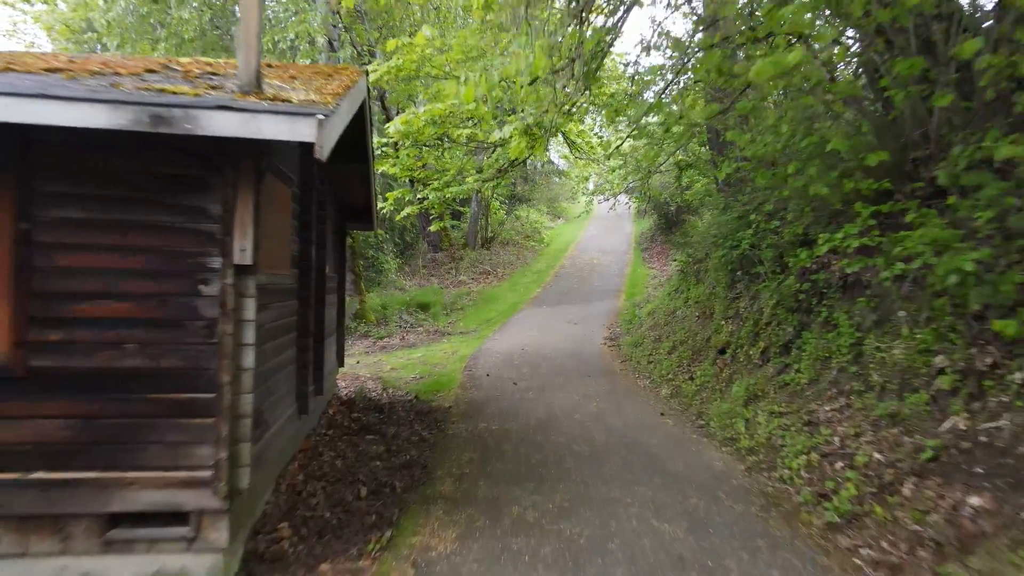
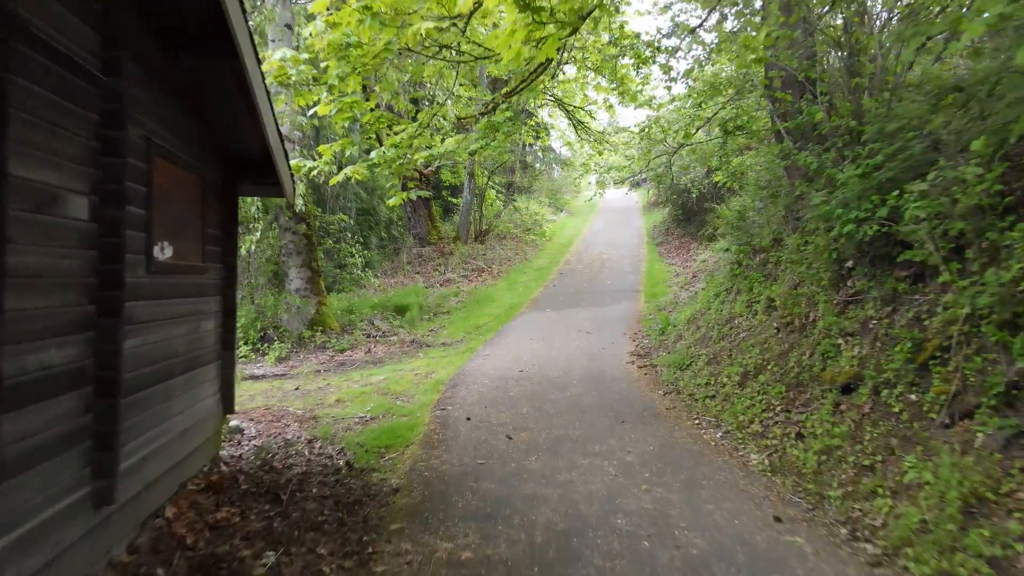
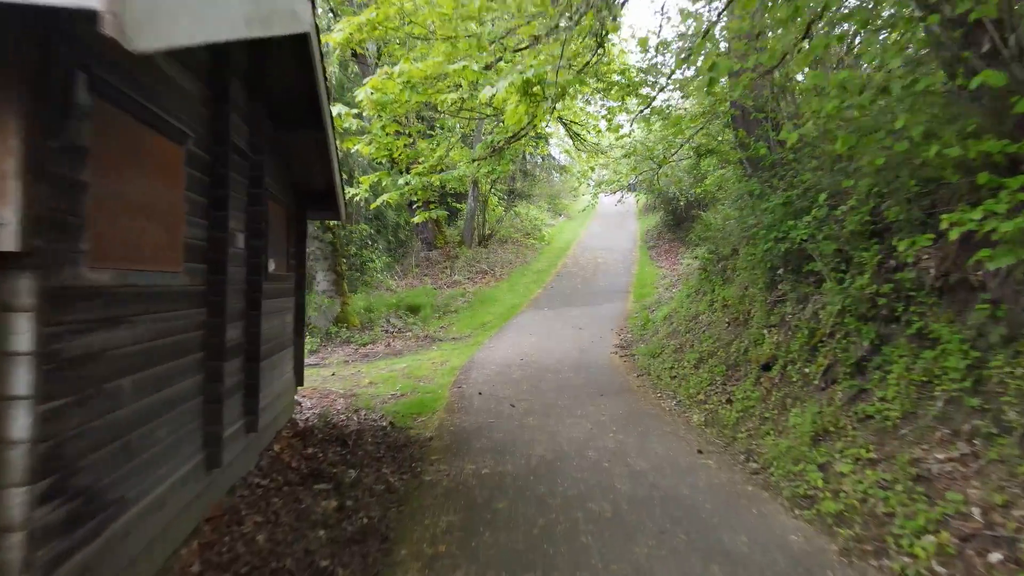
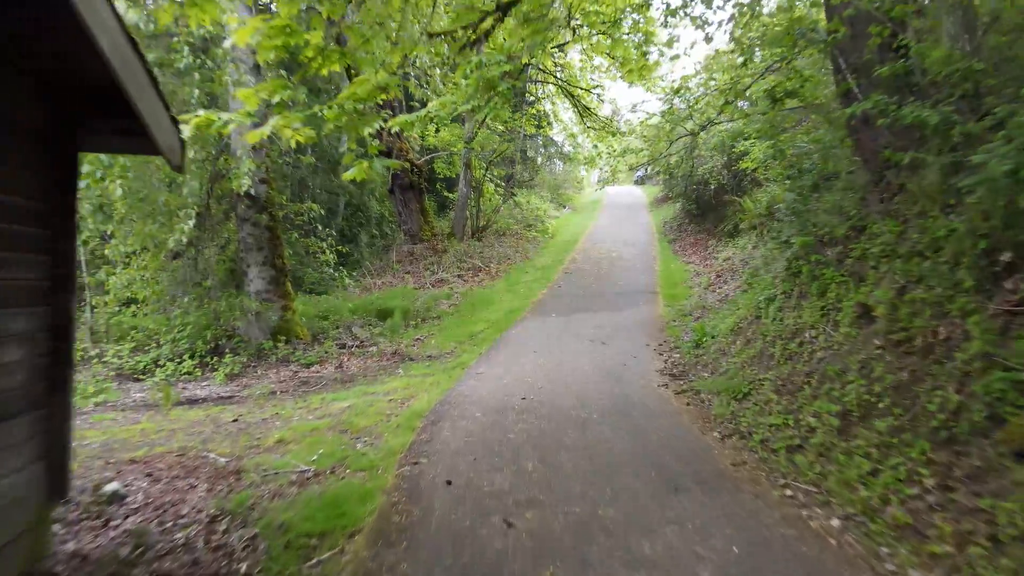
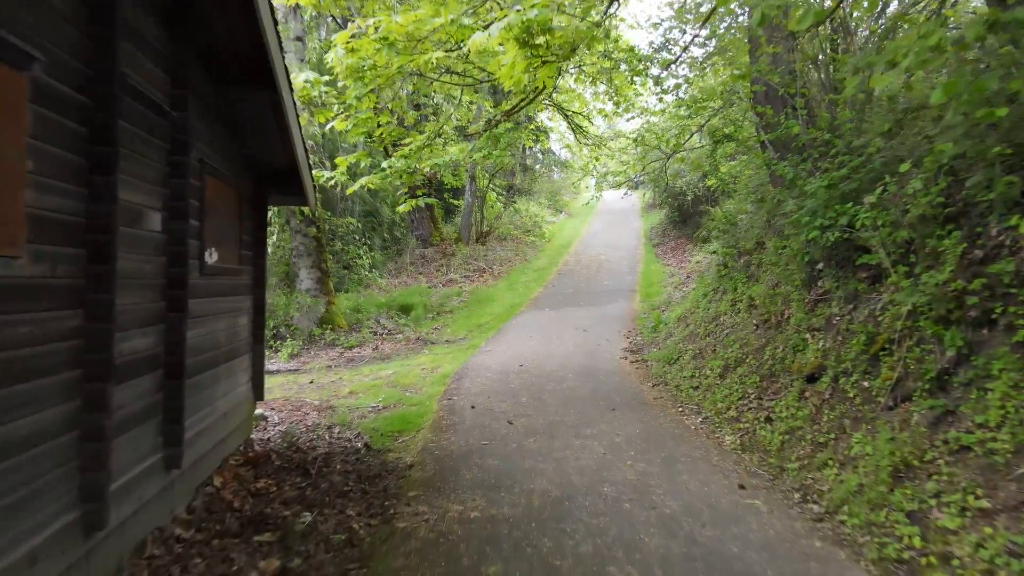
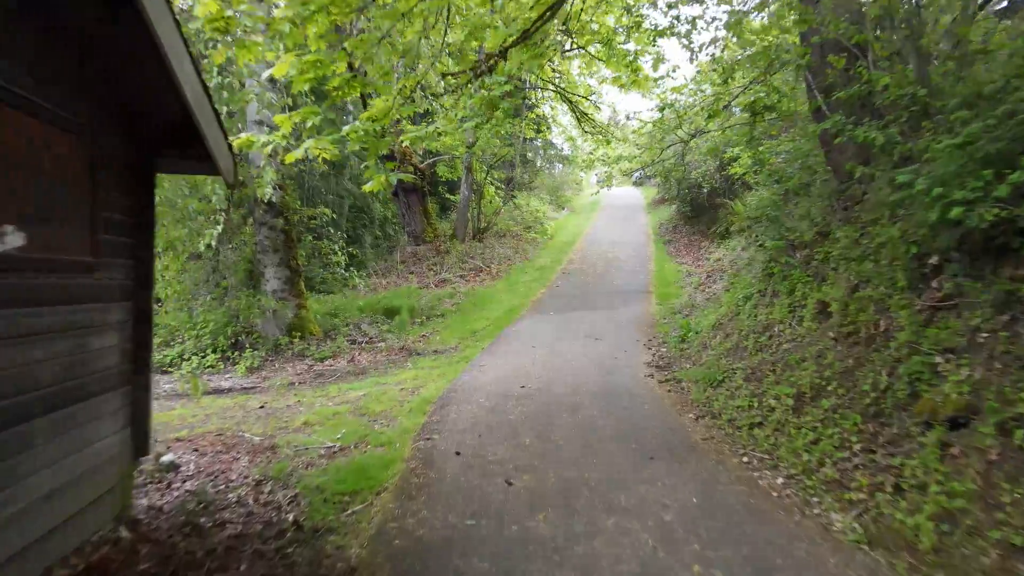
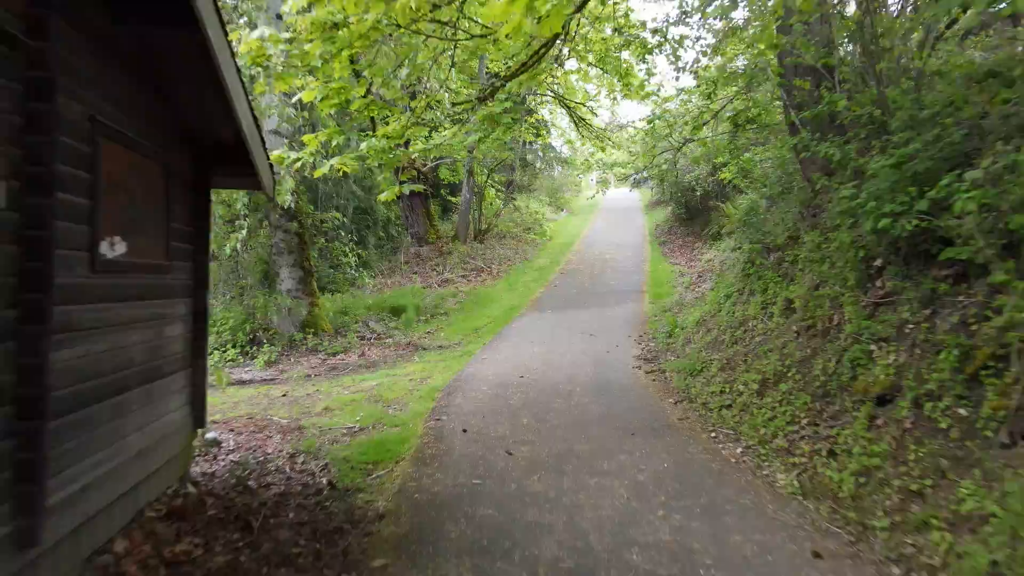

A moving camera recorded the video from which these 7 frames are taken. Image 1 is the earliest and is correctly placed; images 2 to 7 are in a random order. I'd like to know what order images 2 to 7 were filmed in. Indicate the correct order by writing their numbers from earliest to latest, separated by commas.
3, 5, 2, 7, 6, 4
